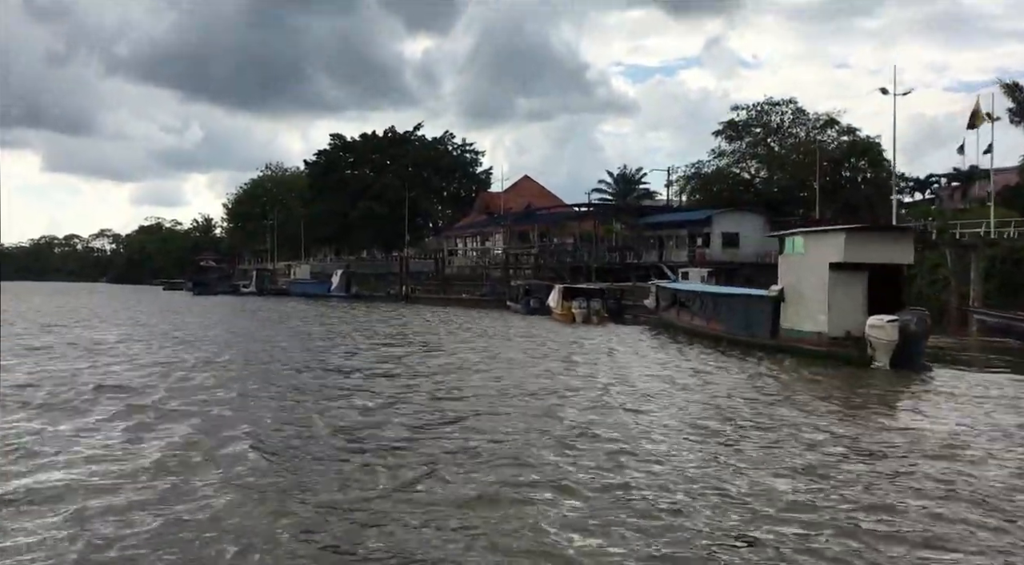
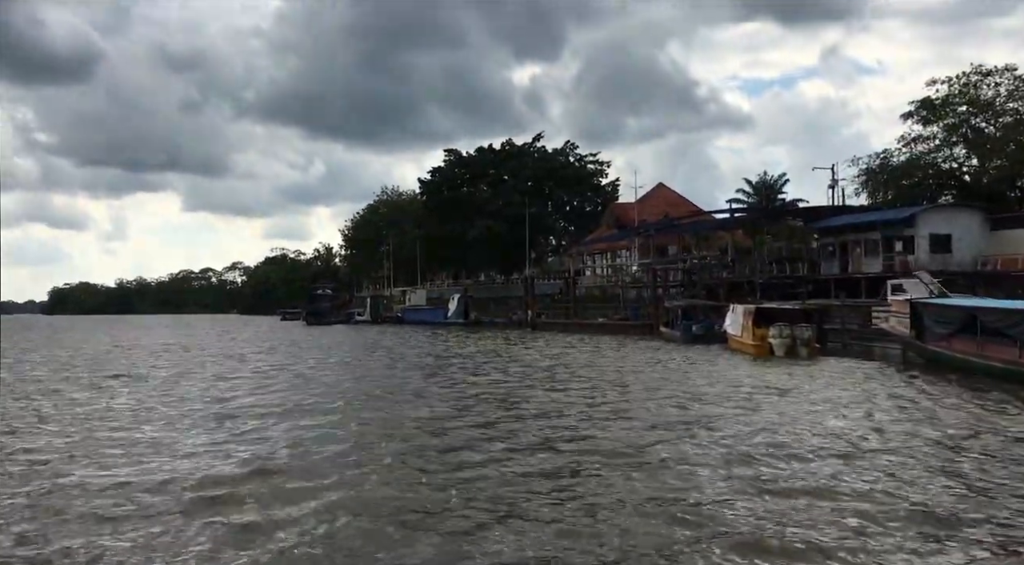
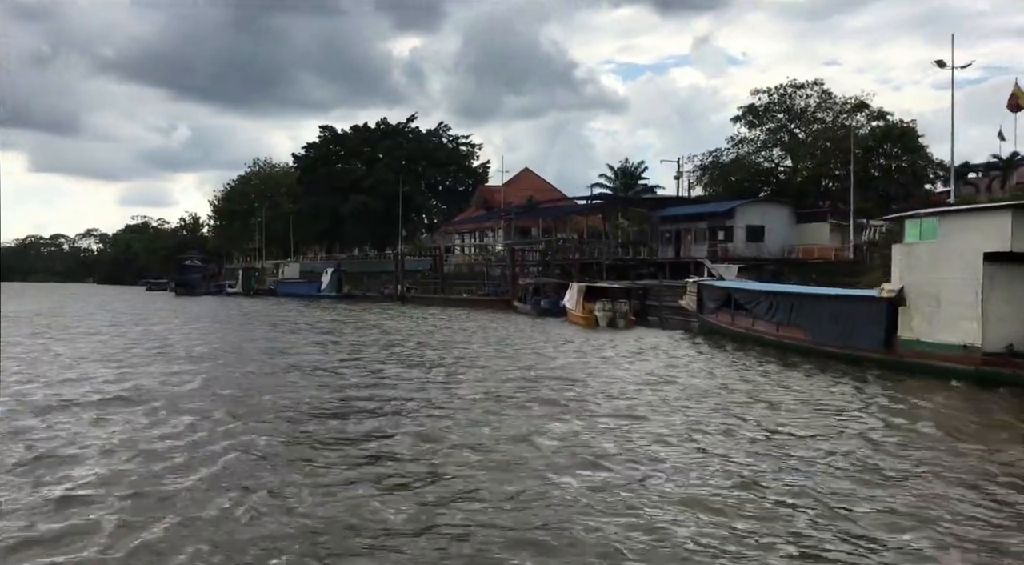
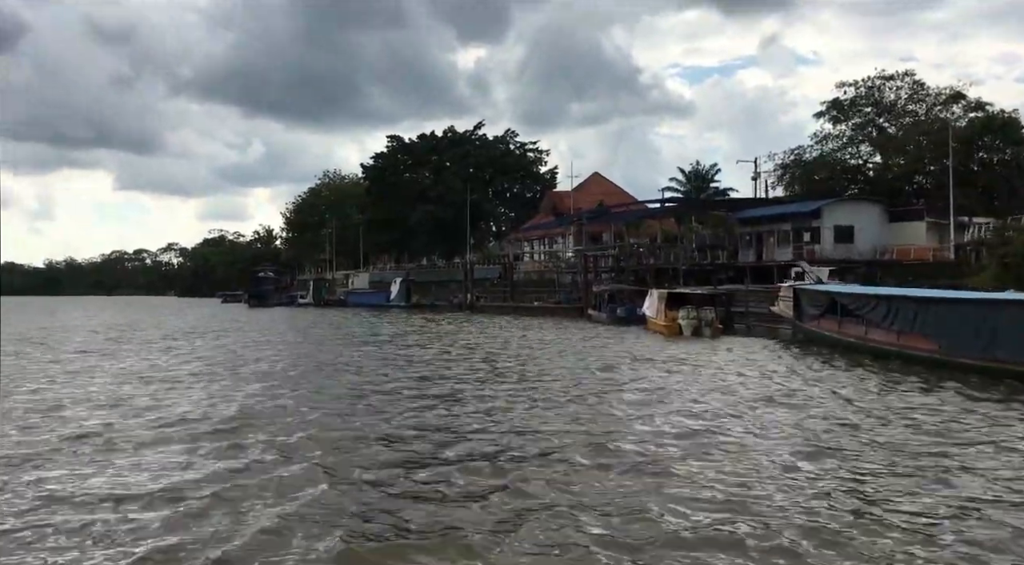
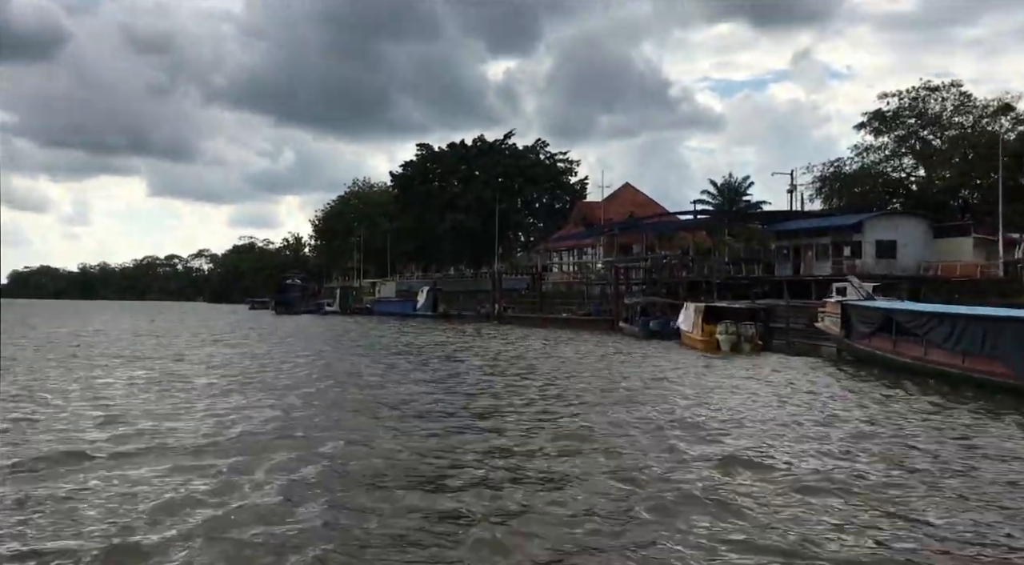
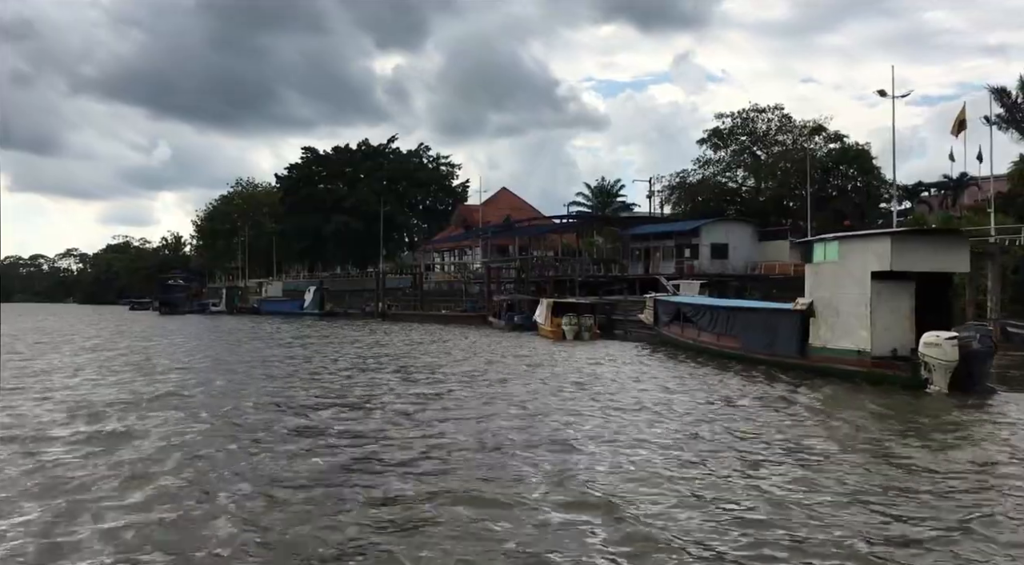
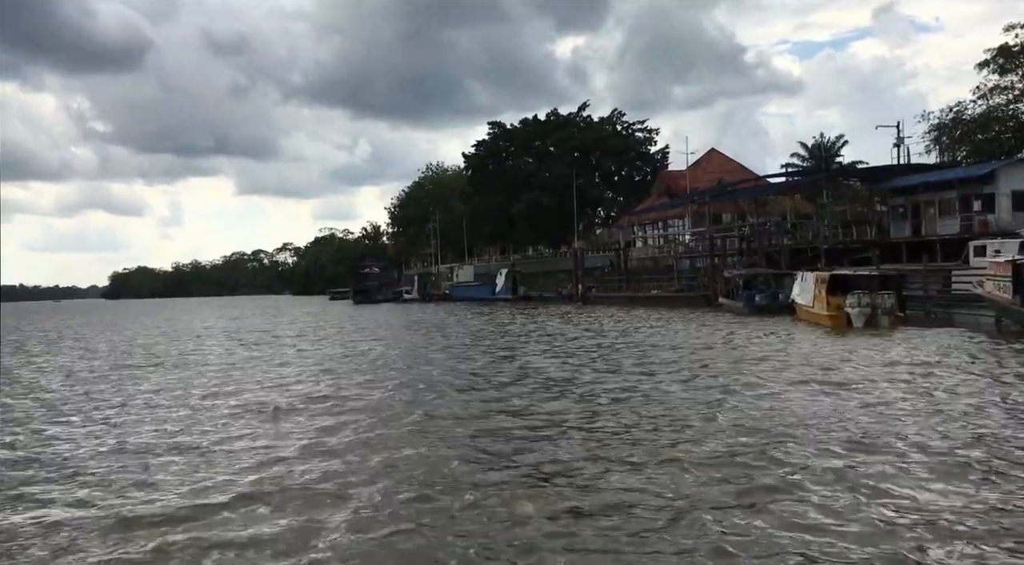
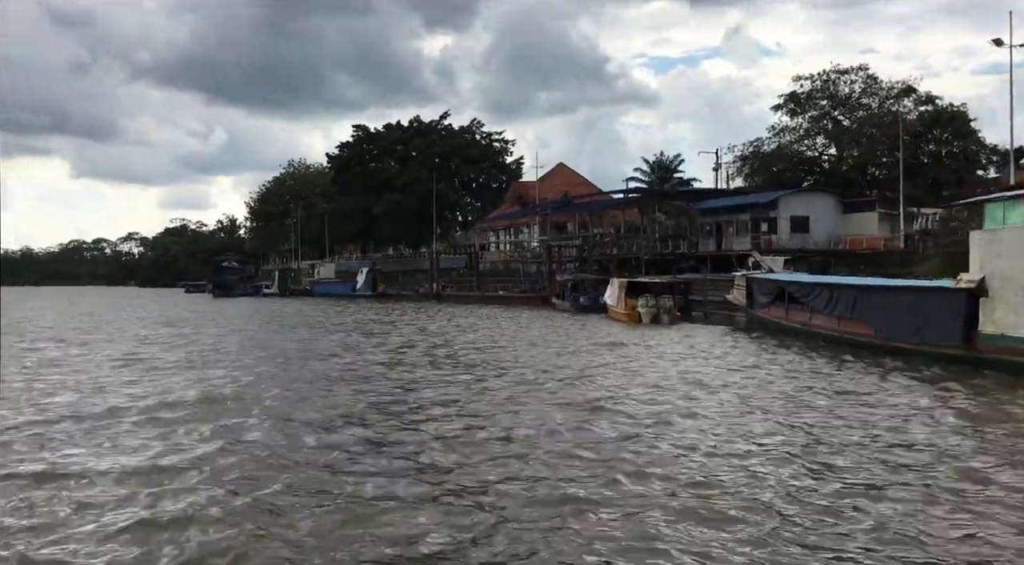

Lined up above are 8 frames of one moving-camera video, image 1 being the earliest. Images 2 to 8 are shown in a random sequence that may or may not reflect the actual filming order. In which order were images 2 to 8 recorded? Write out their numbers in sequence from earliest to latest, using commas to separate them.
6, 3, 8, 4, 5, 2, 7
